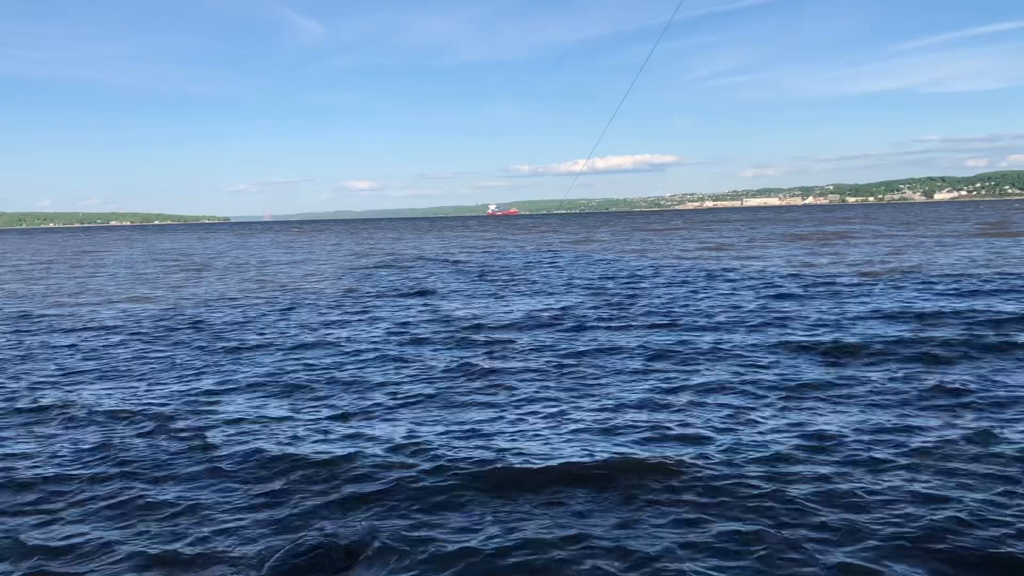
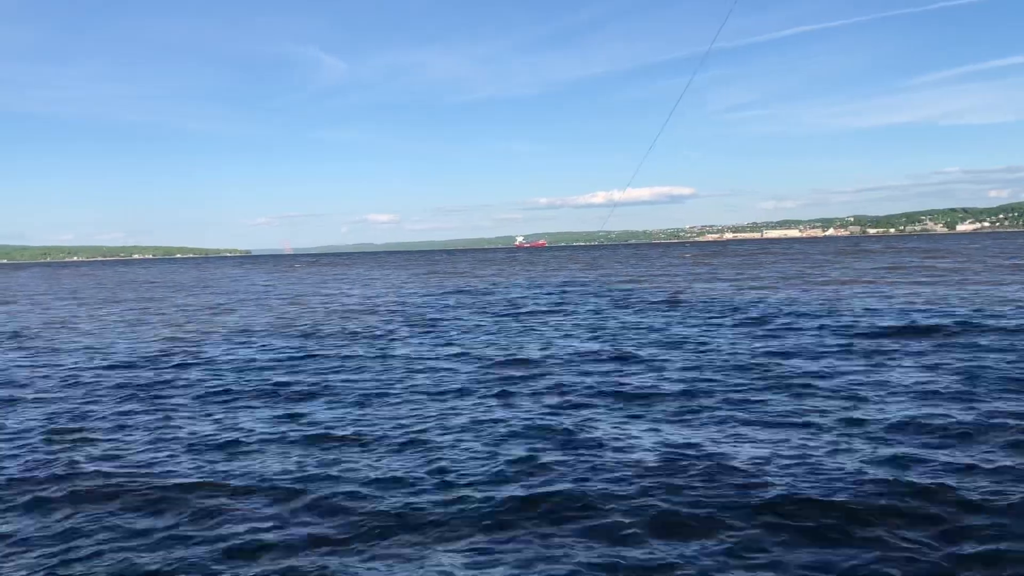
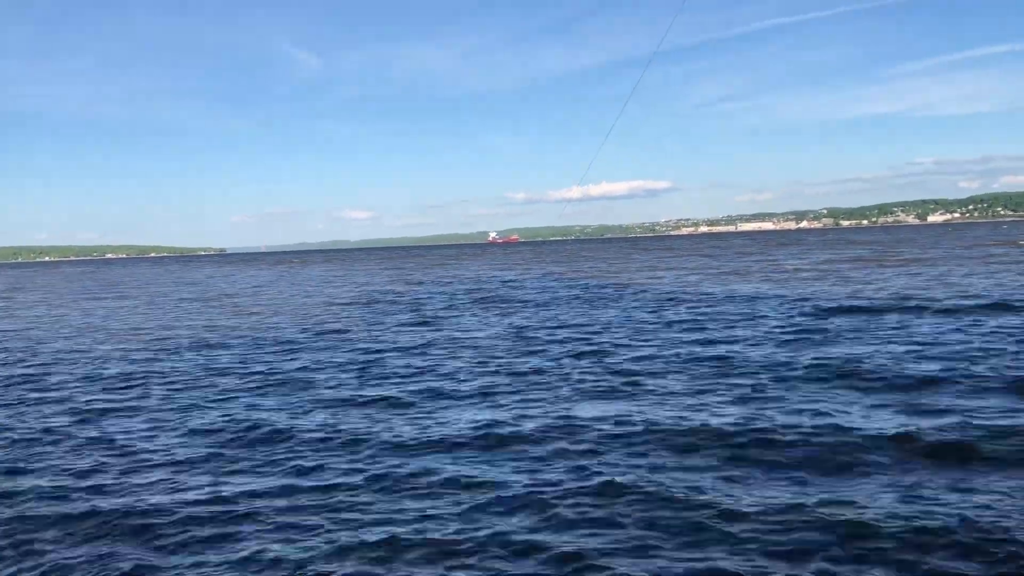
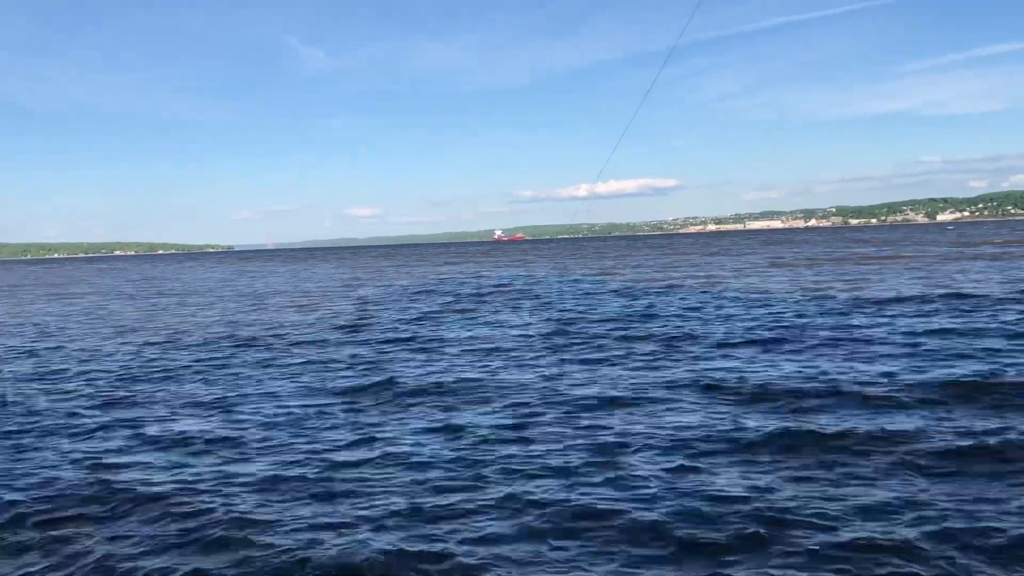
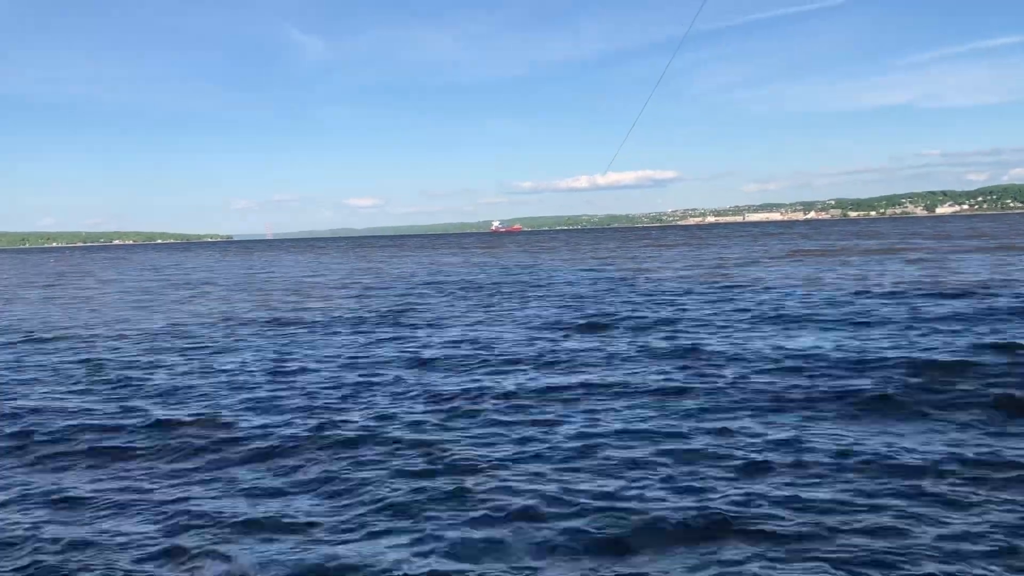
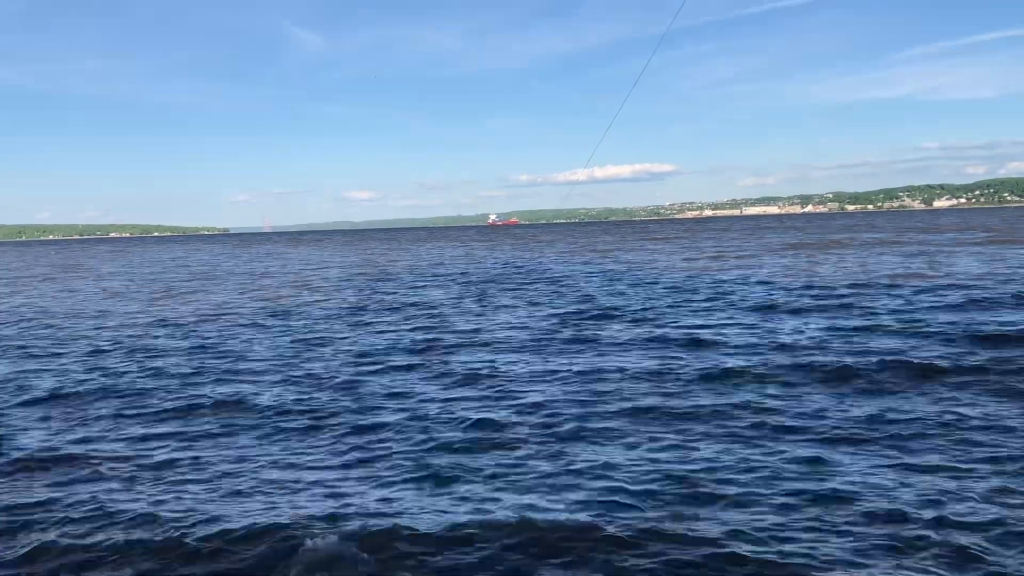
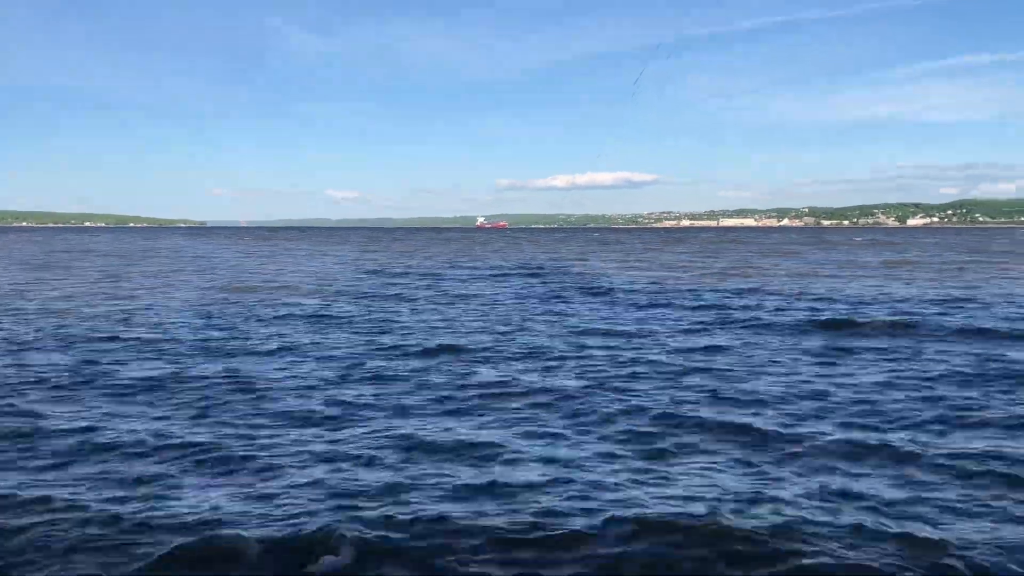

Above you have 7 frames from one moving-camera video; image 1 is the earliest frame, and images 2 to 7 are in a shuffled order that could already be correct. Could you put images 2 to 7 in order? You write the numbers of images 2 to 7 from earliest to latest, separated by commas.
6, 5, 4, 3, 2, 7
